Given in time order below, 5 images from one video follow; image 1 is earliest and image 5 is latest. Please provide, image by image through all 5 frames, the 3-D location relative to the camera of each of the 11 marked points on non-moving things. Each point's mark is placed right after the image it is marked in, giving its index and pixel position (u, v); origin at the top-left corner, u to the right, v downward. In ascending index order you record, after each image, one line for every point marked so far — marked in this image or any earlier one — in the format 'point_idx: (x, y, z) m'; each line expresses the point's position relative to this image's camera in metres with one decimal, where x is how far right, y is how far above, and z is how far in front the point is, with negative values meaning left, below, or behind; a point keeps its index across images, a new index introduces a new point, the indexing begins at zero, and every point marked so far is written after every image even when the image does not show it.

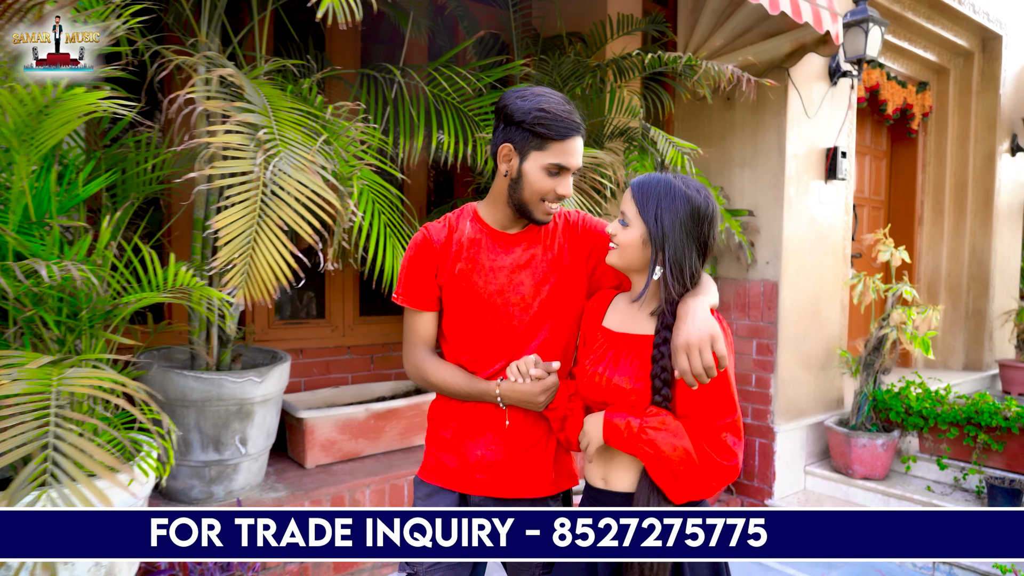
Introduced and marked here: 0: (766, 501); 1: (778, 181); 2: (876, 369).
0: (+1.5, -1.3, +4.3) m
1: (+1.6, +0.6, +4.2) m
2: (+2.2, -0.5, +4.3) m
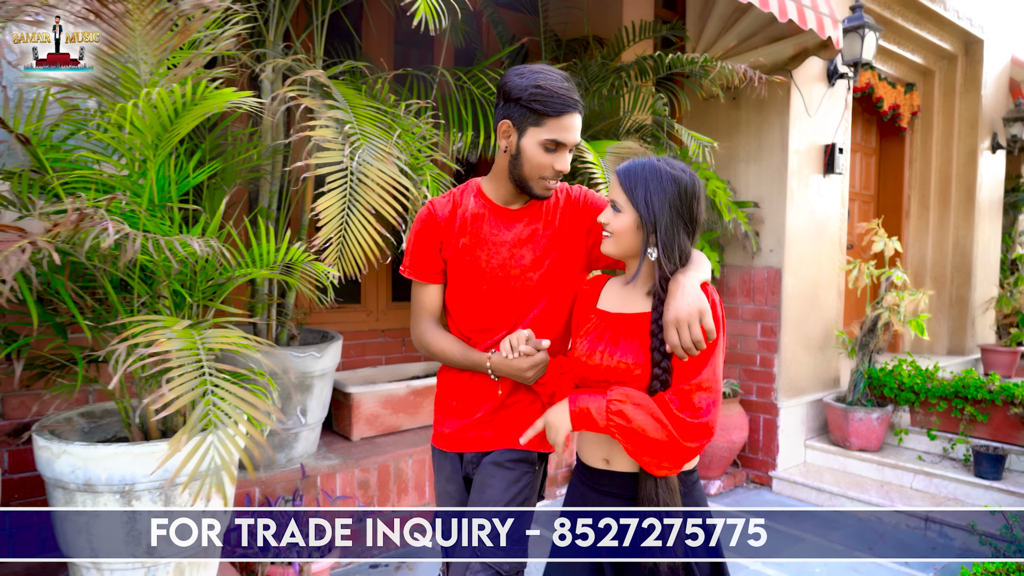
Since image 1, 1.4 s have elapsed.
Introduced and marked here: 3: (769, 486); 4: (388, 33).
0: (+1.7, -1.2, +4.6) m
1: (+1.7, +0.7, +4.5) m
2: (+2.3, -0.4, +4.6) m
3: (+1.7, -1.3, +4.6) m
4: (-0.7, +1.4, +4.0) m
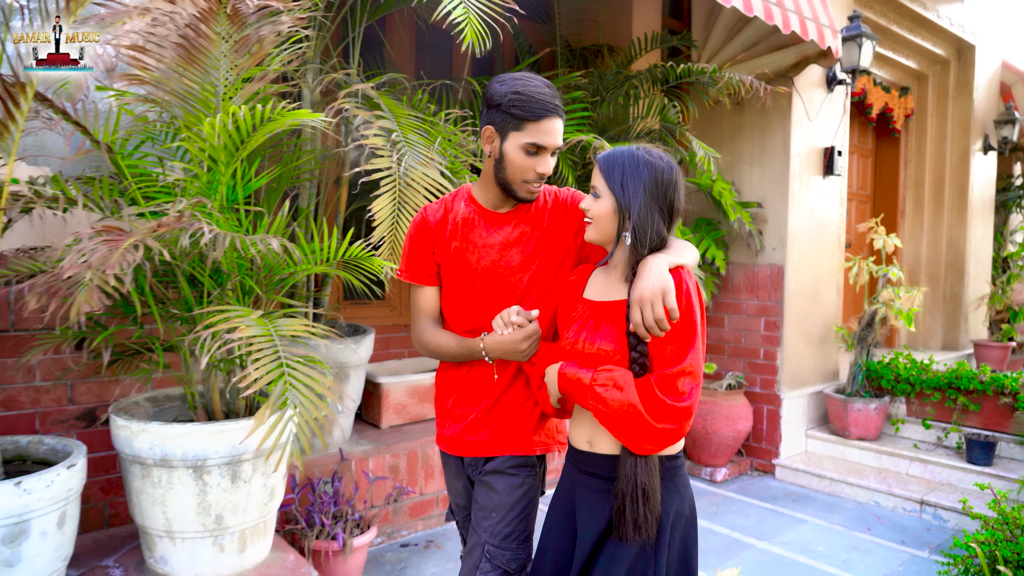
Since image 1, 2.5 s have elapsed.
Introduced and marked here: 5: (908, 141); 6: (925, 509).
0: (+1.8, -1.2, +4.9) m
1: (+1.8, +0.7, +4.8) m
2: (+2.4, -0.4, +4.9) m
3: (+1.8, -1.3, +4.9) m
4: (-0.6, +1.5, +4.2) m
5: (+3.8, +1.4, +6.8) m
6: (+2.4, -1.3, +4.1) m
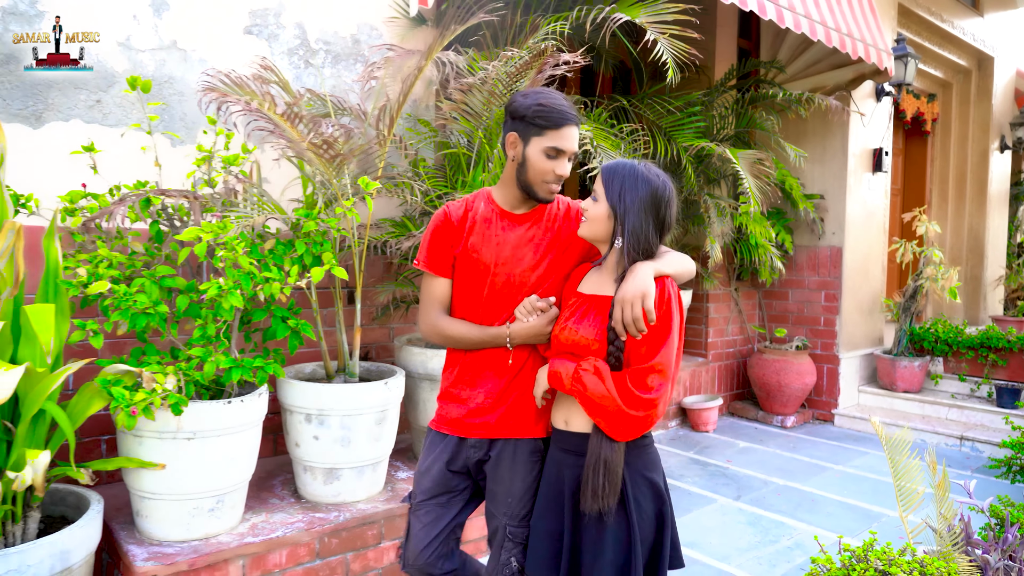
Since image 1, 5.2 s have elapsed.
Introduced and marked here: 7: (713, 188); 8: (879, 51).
0: (+2.6, -1.0, +5.8) m
1: (+2.7, +0.9, +5.7) m
2: (+3.3, -0.2, +5.8) m
3: (+2.6, -1.1, +5.8) m
4: (+0.2, +1.6, +5.2) m
5: (+4.6, +1.6, +7.8) m
6: (+3.2, -1.1, +5.1) m
7: (+1.4, +0.7, +5.1) m
8: (+2.7, +1.7, +5.2) m
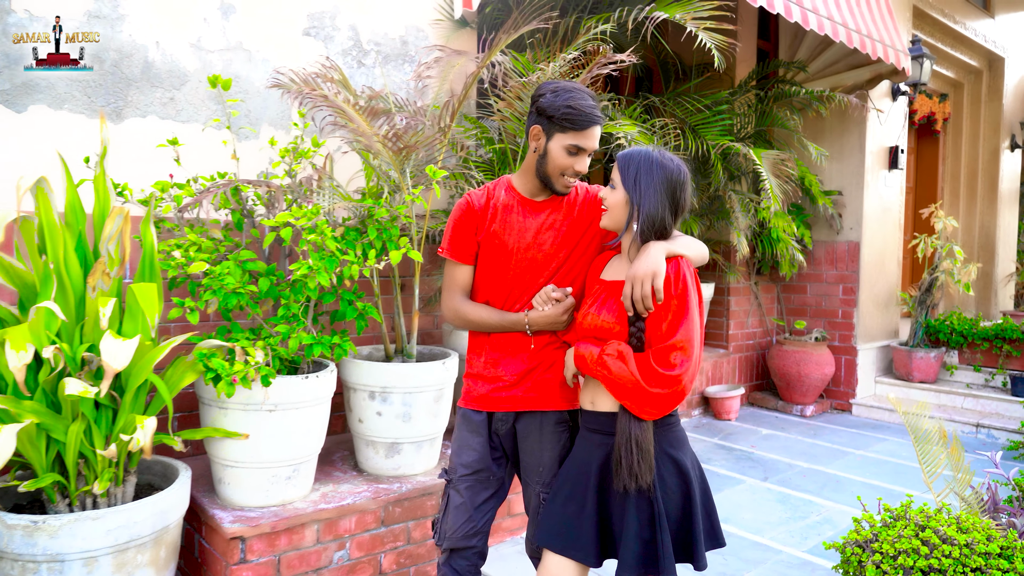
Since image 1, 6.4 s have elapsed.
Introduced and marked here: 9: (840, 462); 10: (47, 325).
0: (+2.9, -0.9, +6.0) m
1: (+2.9, +1.0, +5.9) m
2: (+3.5, -0.1, +6.0) m
3: (+2.8, -1.0, +6.0) m
4: (+0.5, +1.7, +5.4) m
5: (+4.8, +1.7, +7.9) m
6: (+3.5, -1.0, +5.2) m
7: (+1.7, +0.8, +5.3) m
8: (+2.9, +1.8, +5.4) m
9: (+2.2, -1.2, +4.8) m
10: (-1.4, -0.1, +2.2) m
